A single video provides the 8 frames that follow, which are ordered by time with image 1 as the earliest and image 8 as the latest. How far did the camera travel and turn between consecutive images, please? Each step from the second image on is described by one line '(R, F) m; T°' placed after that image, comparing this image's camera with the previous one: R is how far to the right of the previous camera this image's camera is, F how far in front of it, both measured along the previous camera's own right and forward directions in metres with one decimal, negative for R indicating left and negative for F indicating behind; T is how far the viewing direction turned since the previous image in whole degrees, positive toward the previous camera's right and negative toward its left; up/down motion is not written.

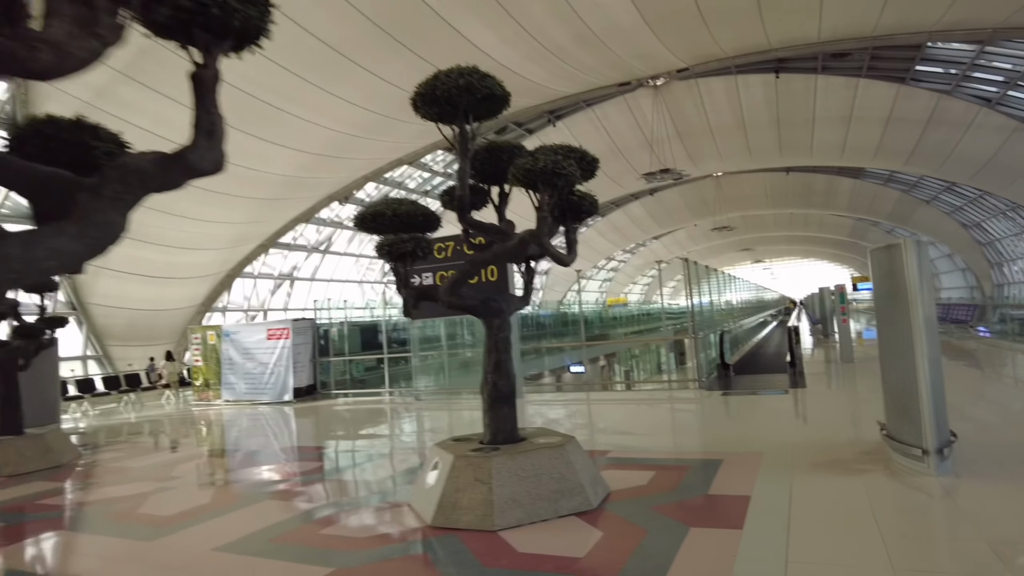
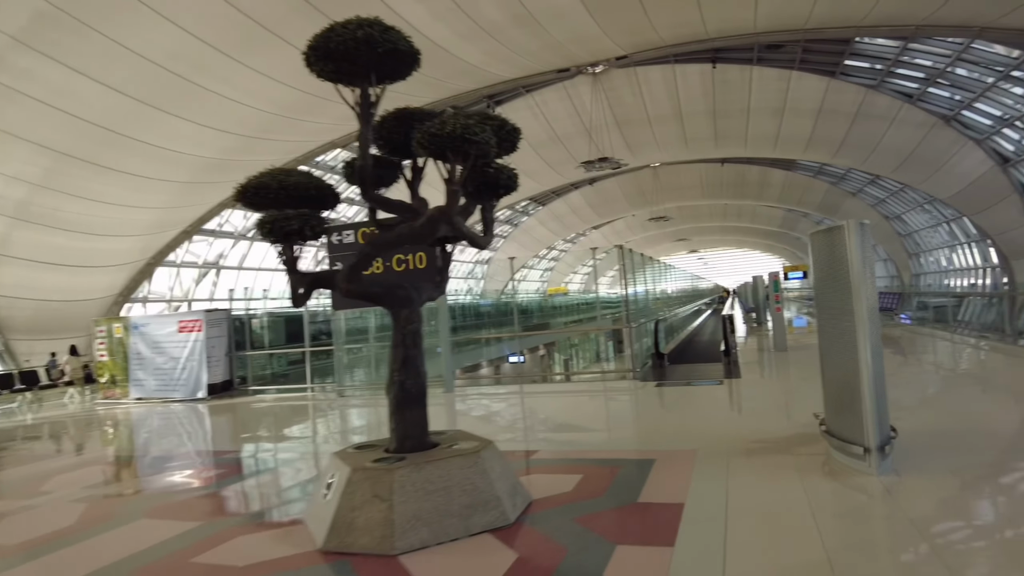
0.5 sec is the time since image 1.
(+0.2, +0.4) m; +6°
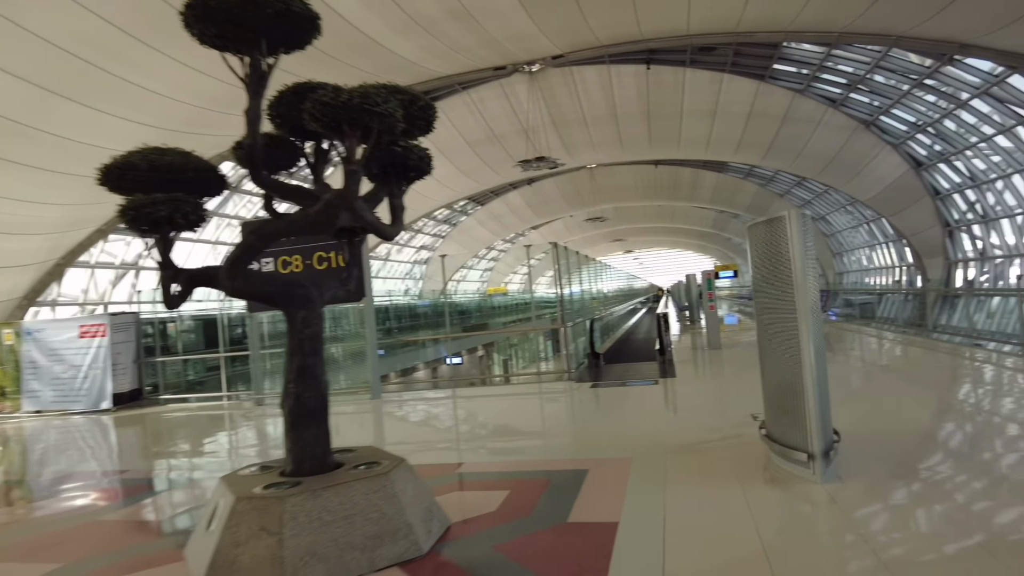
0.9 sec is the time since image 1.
(+0.1, +0.4) m; +6°
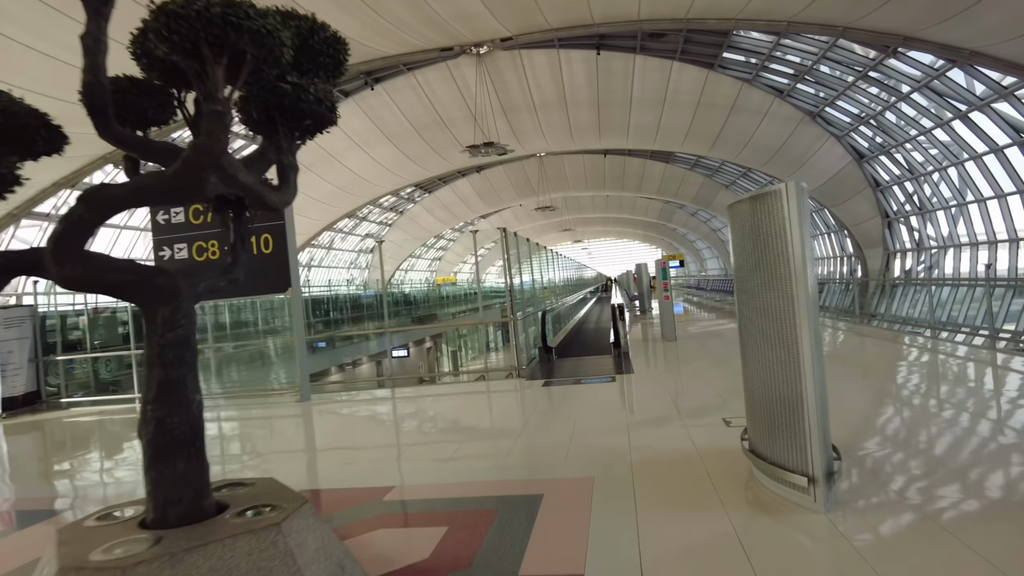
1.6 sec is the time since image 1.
(+0.1, +0.6) m; +5°
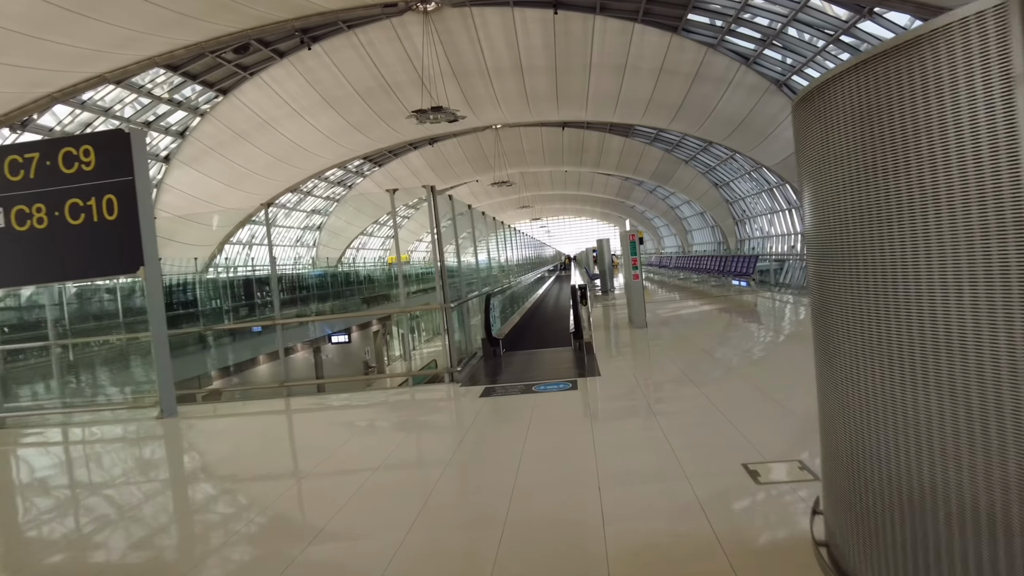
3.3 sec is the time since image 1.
(+0.2, +1.5) m; +4°
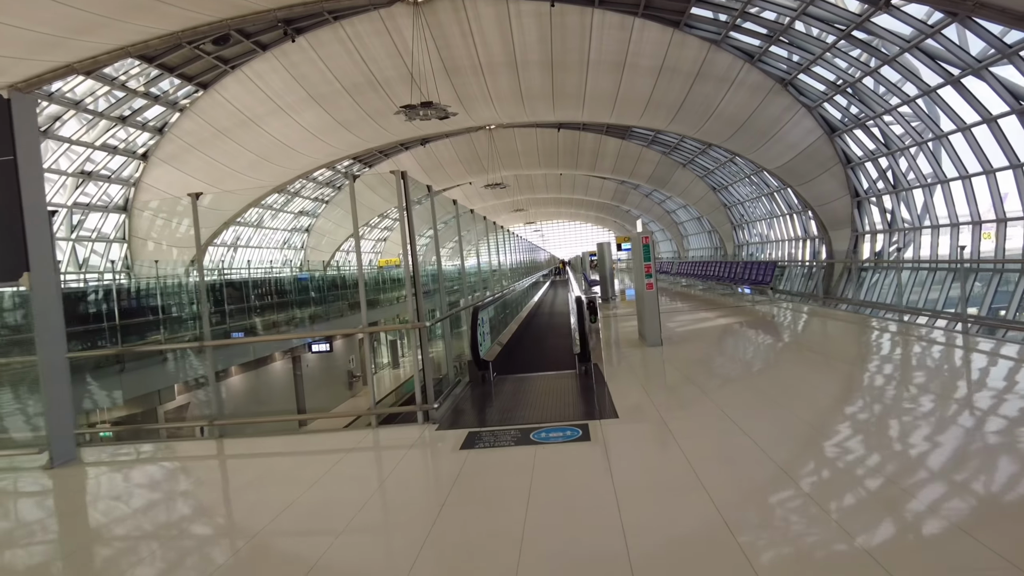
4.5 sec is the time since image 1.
(0.0, +1.1) m; +1°
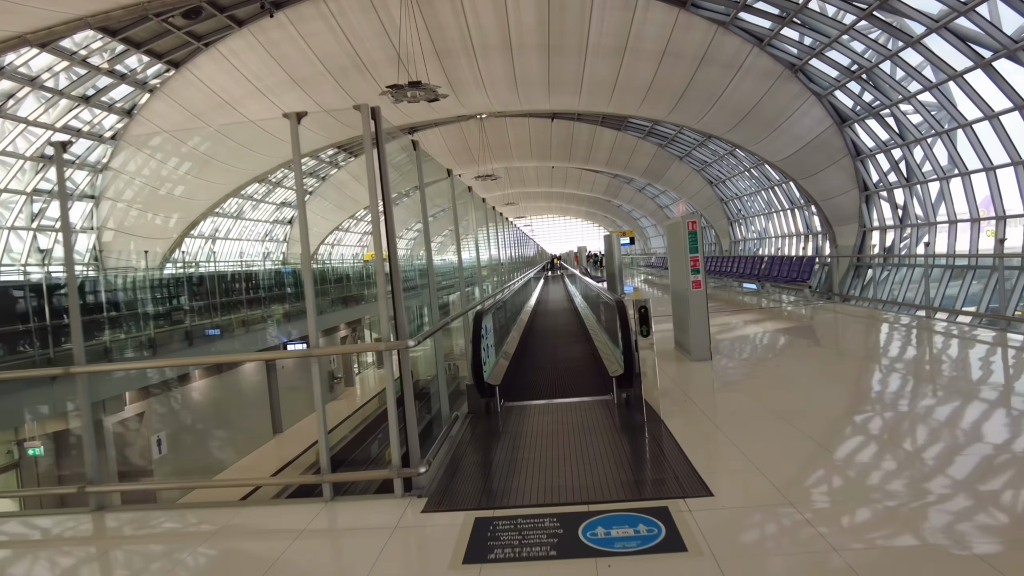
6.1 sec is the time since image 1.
(-0.2, +1.3) m; +1°
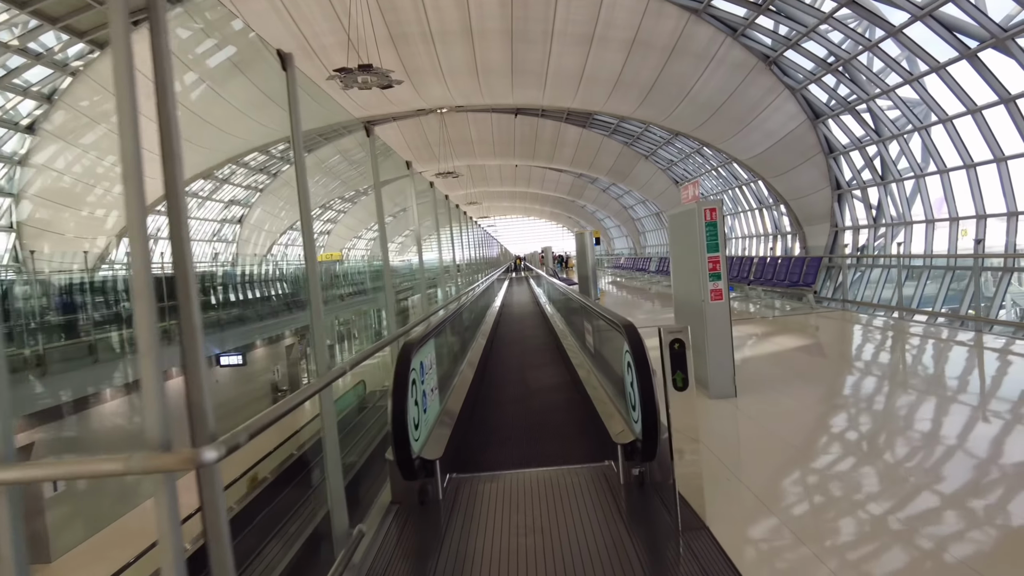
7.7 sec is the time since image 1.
(+0.1, +1.4) m; +4°
